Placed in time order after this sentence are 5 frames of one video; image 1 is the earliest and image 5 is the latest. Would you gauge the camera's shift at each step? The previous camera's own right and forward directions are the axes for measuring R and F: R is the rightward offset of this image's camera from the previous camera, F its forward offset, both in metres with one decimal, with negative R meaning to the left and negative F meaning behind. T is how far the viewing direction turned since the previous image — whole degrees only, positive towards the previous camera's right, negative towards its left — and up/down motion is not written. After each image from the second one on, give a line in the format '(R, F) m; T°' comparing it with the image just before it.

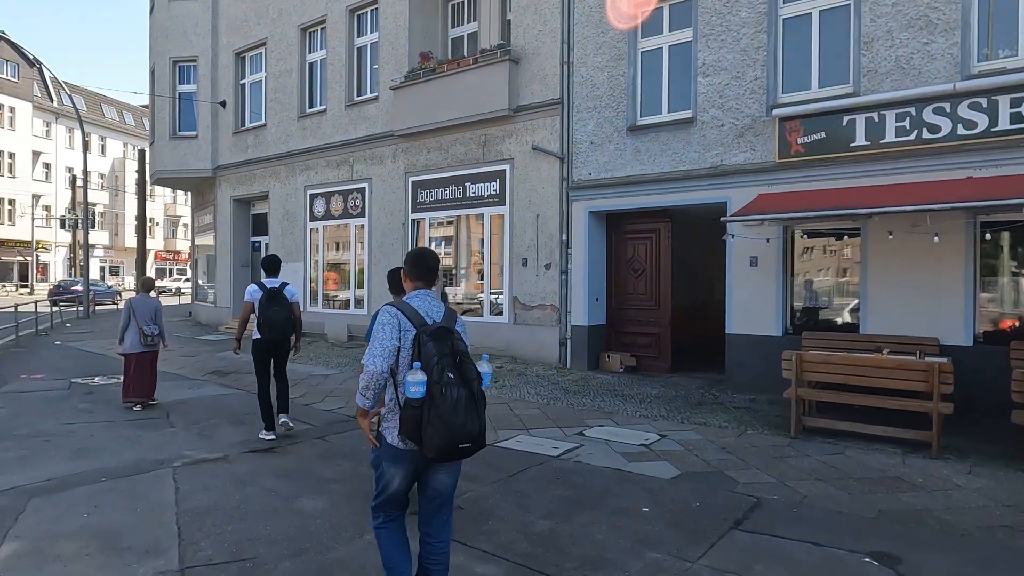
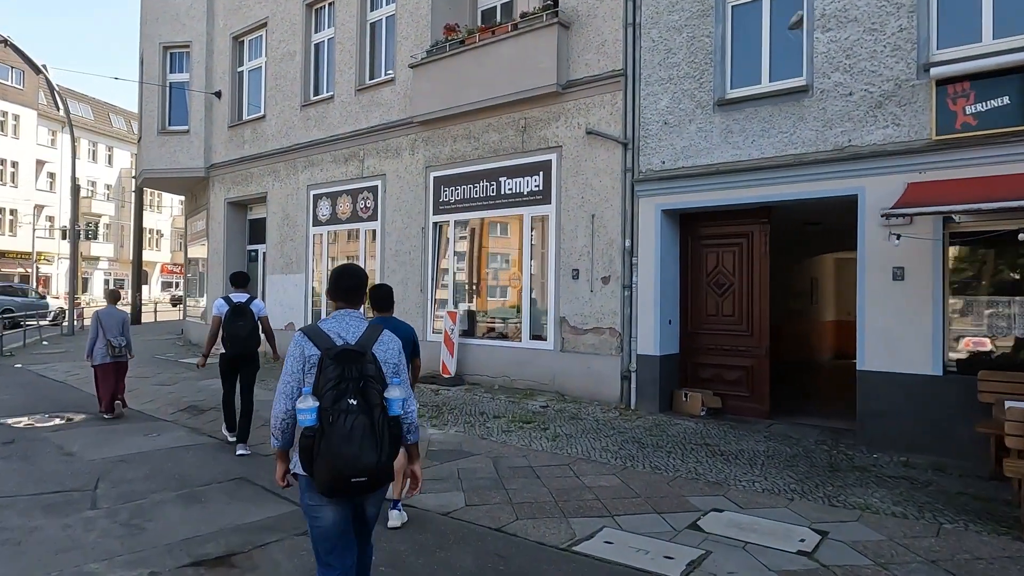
(-0.5, +2.3) m; -1°
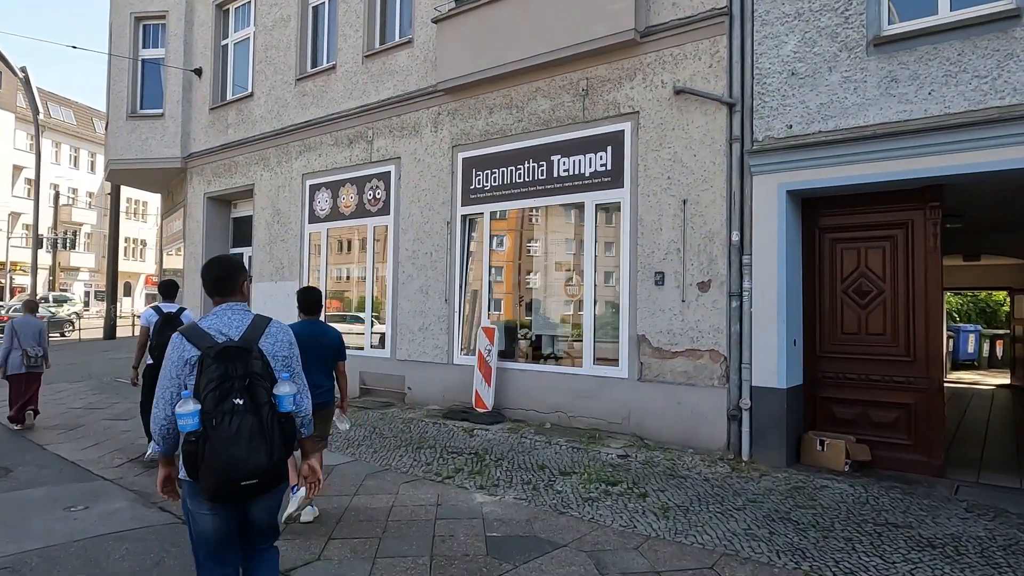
(-0.8, +2.3) m; +1°
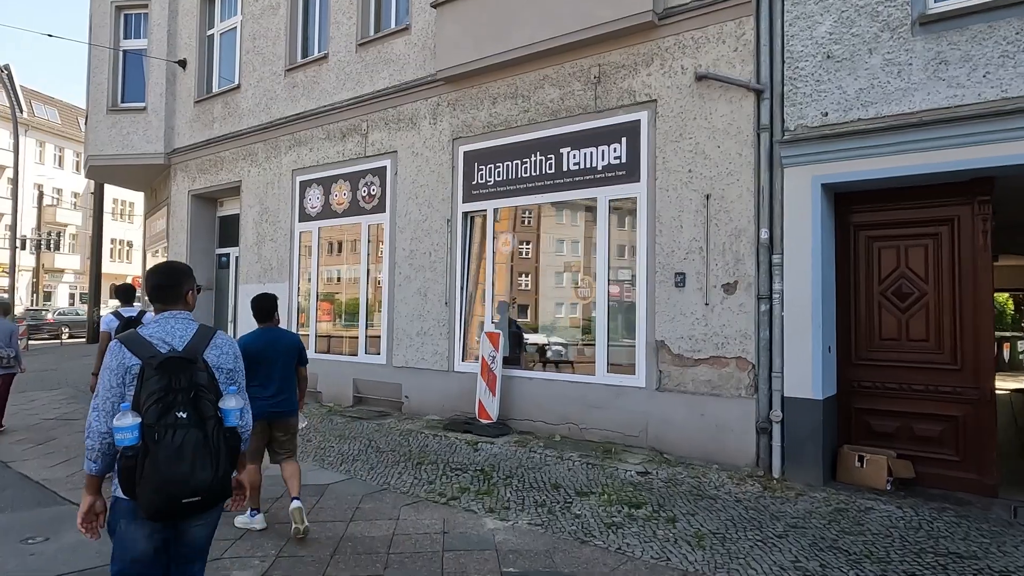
(-0.2, +0.5) m; +1°
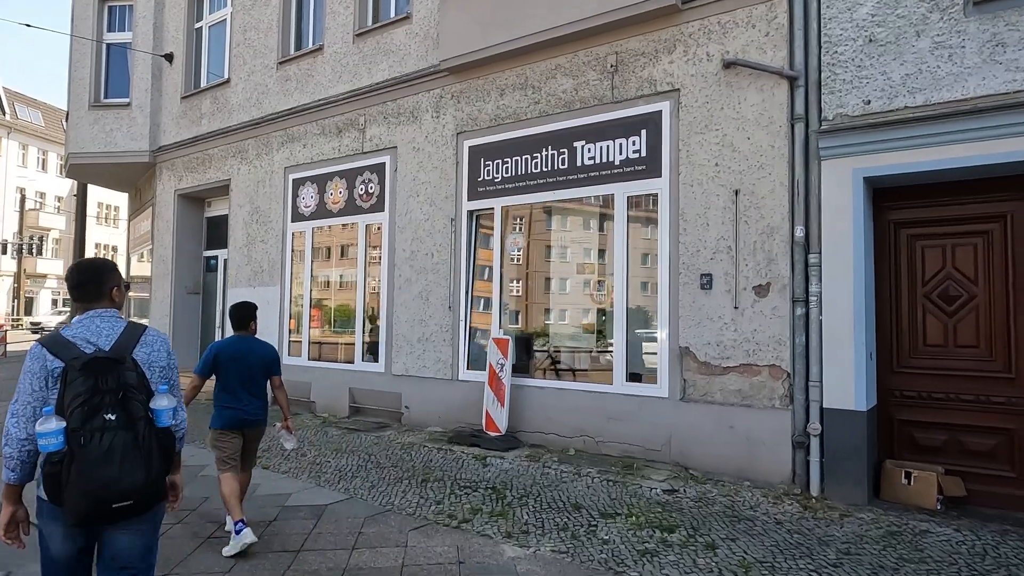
(-0.2, +0.5) m; +1°
